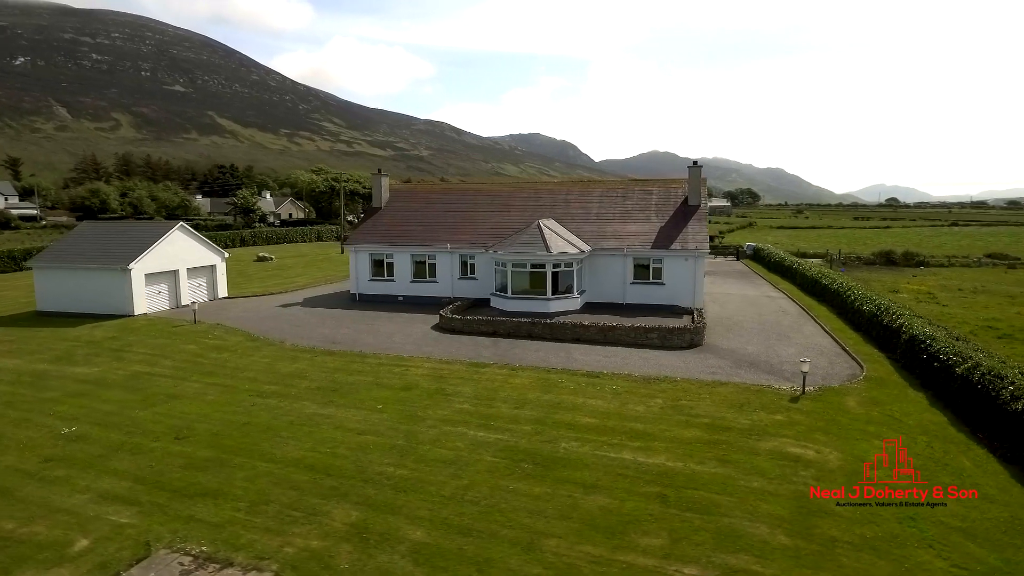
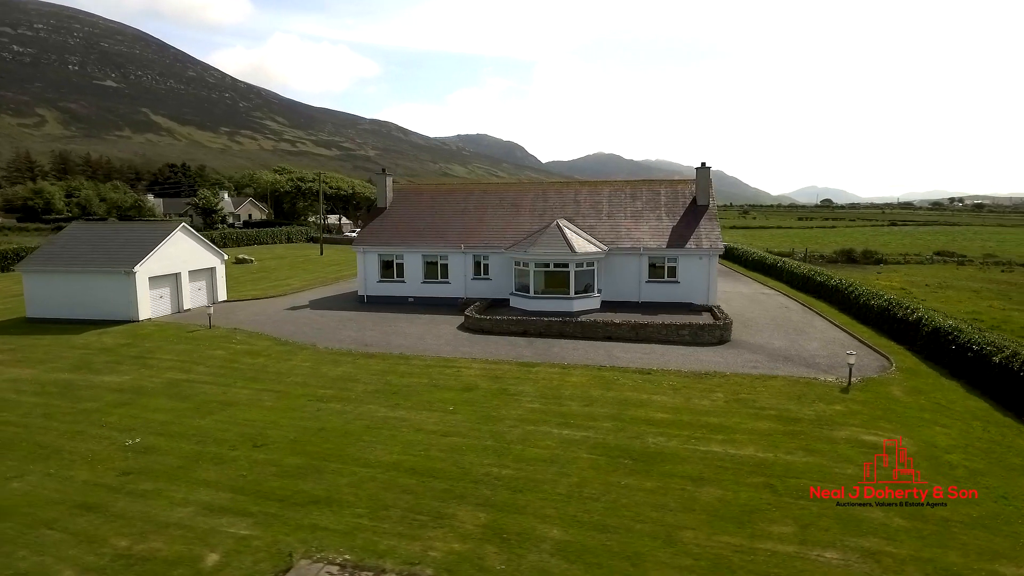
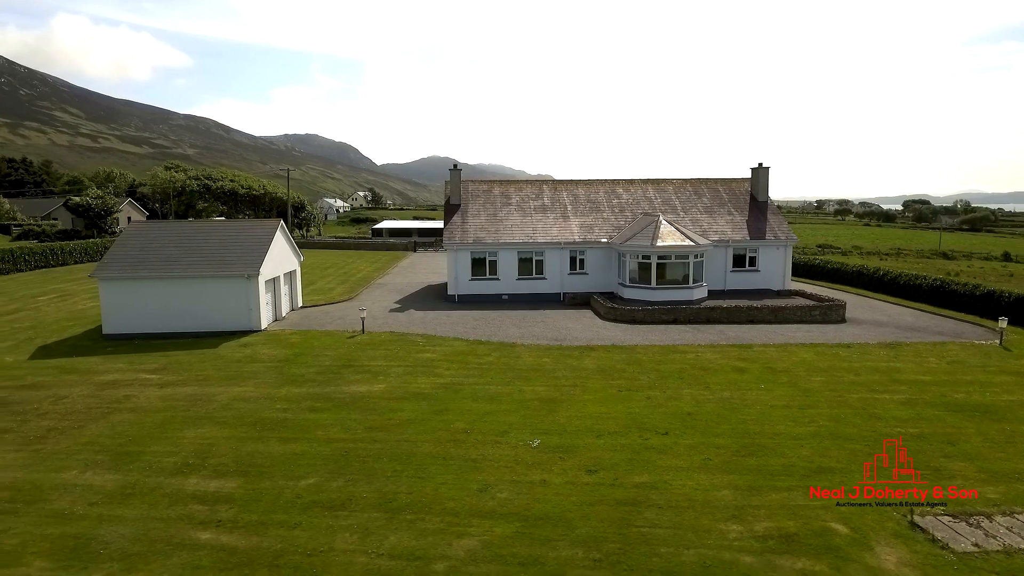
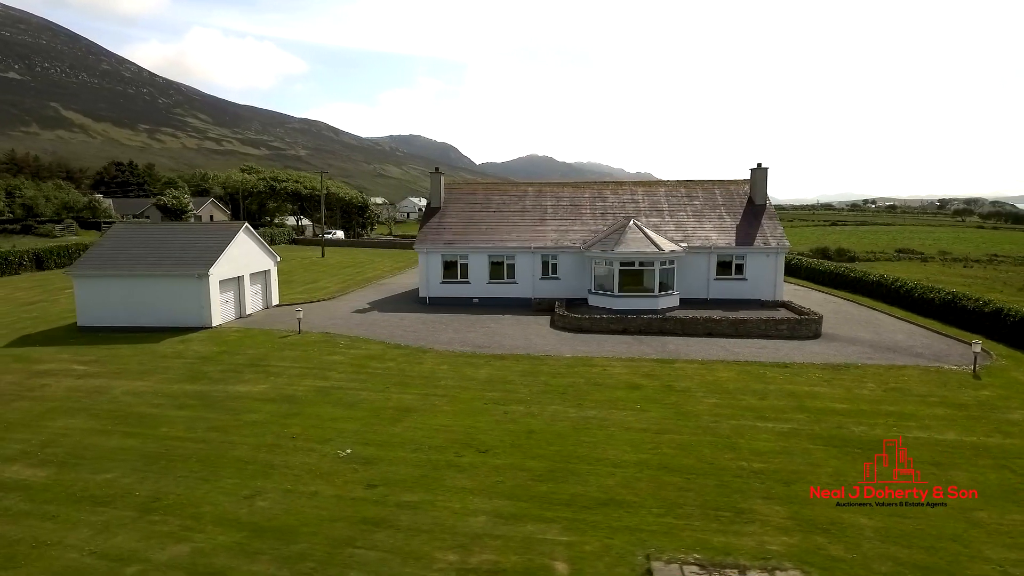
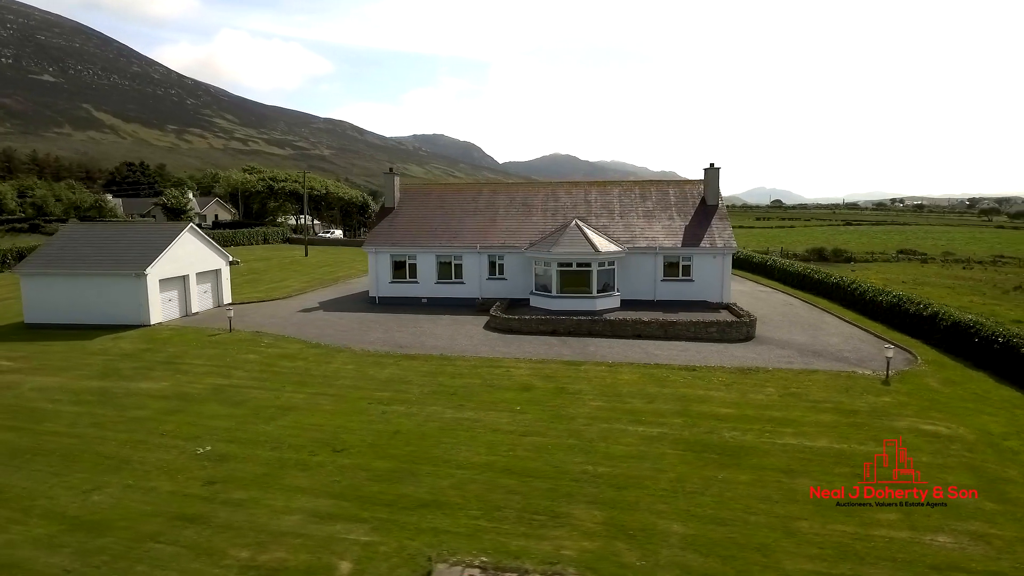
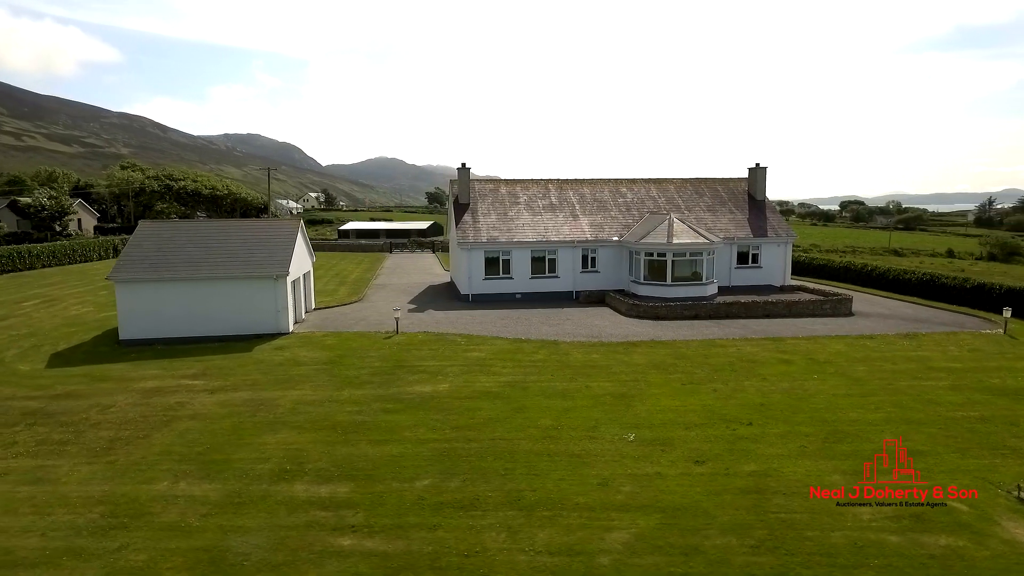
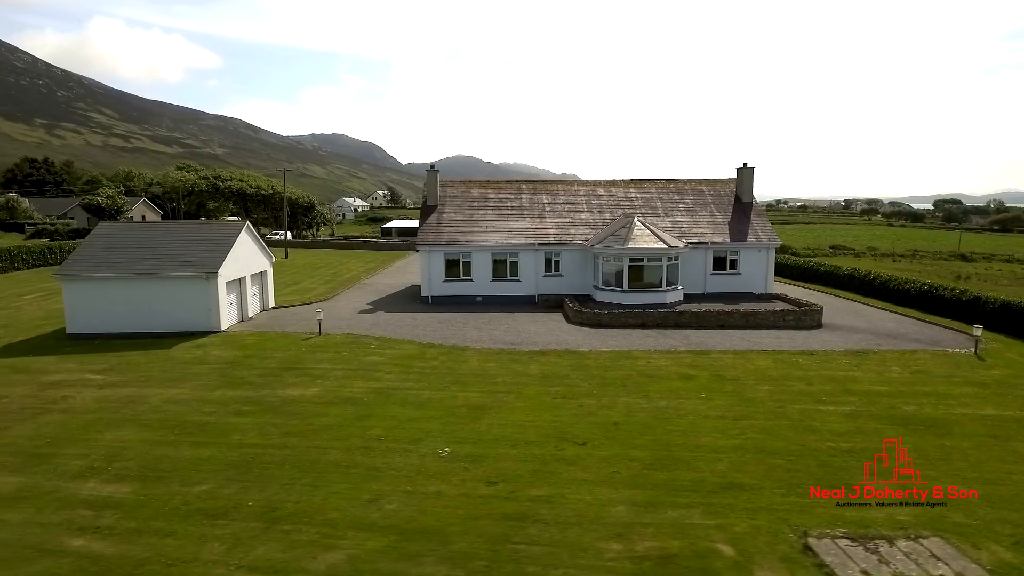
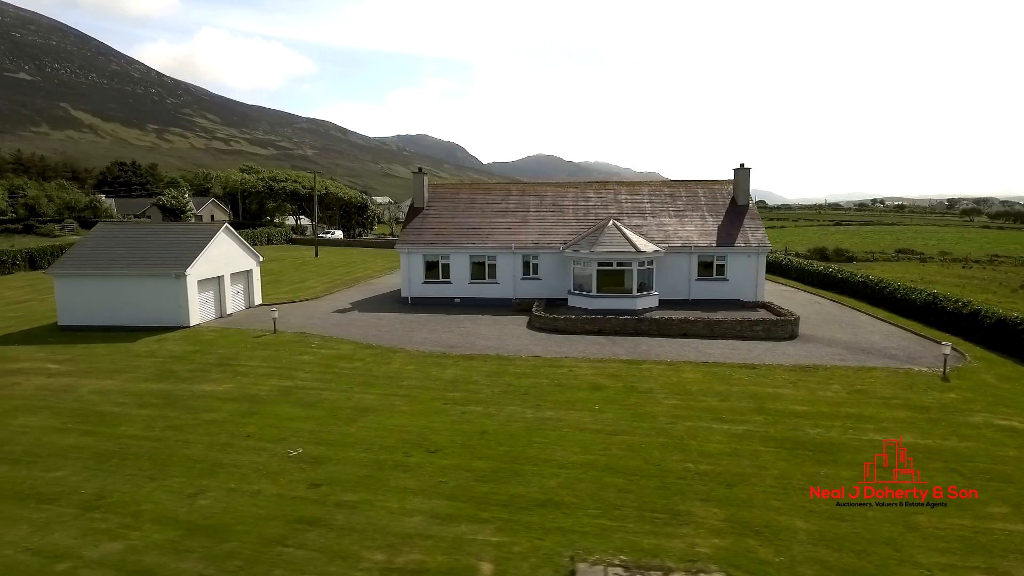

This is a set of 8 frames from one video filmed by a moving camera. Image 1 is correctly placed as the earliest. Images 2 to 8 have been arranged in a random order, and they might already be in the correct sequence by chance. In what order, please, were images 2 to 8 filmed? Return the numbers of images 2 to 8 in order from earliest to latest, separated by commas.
2, 5, 8, 4, 7, 3, 6
